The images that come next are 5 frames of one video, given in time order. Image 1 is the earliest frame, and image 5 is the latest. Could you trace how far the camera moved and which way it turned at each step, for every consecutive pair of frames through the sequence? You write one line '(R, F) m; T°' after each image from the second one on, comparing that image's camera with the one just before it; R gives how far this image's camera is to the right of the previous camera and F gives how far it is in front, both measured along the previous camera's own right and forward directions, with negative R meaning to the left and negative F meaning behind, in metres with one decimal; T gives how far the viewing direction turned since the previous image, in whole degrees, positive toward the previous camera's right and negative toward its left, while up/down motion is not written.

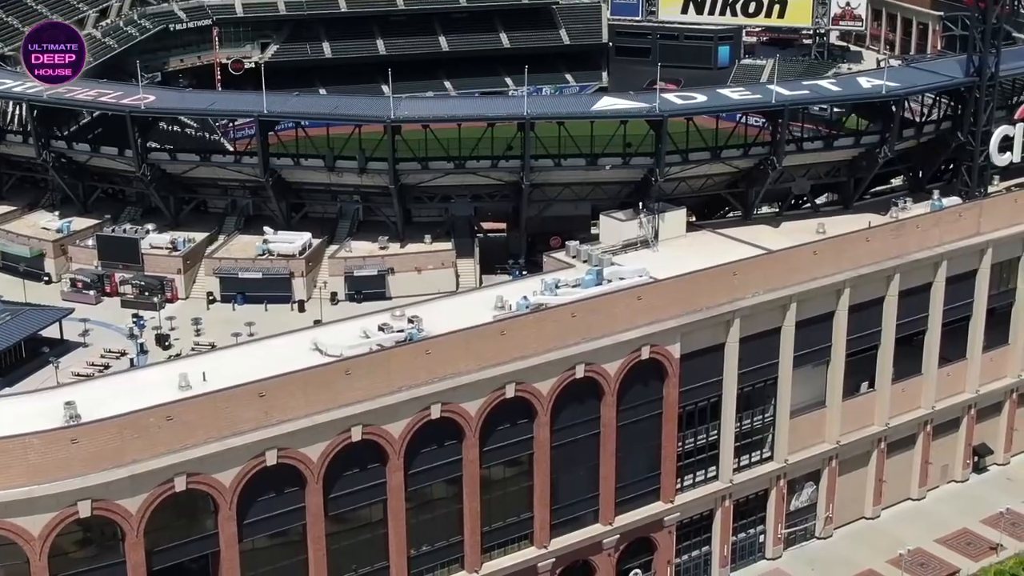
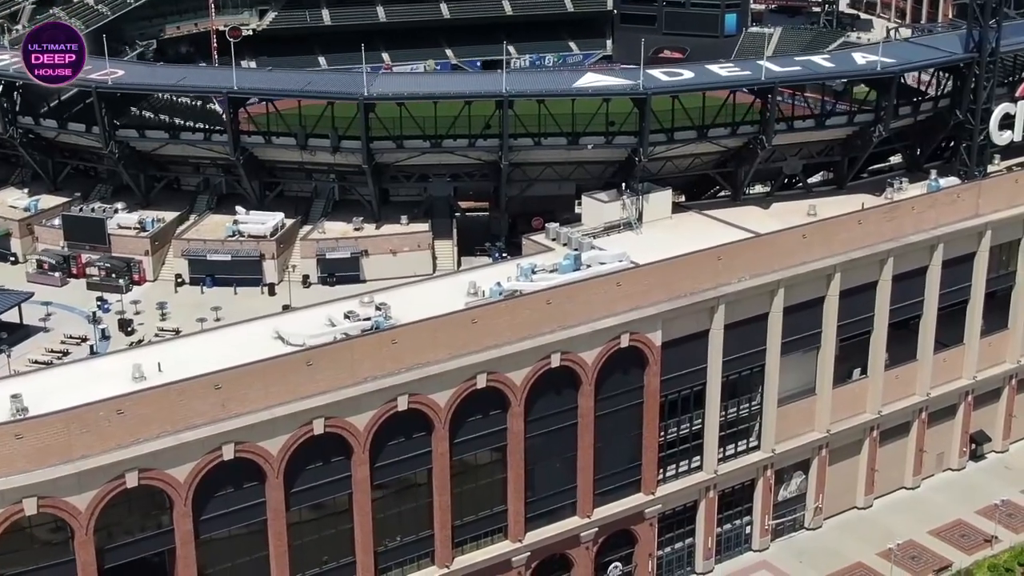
(+1.7, +1.8) m; -1°
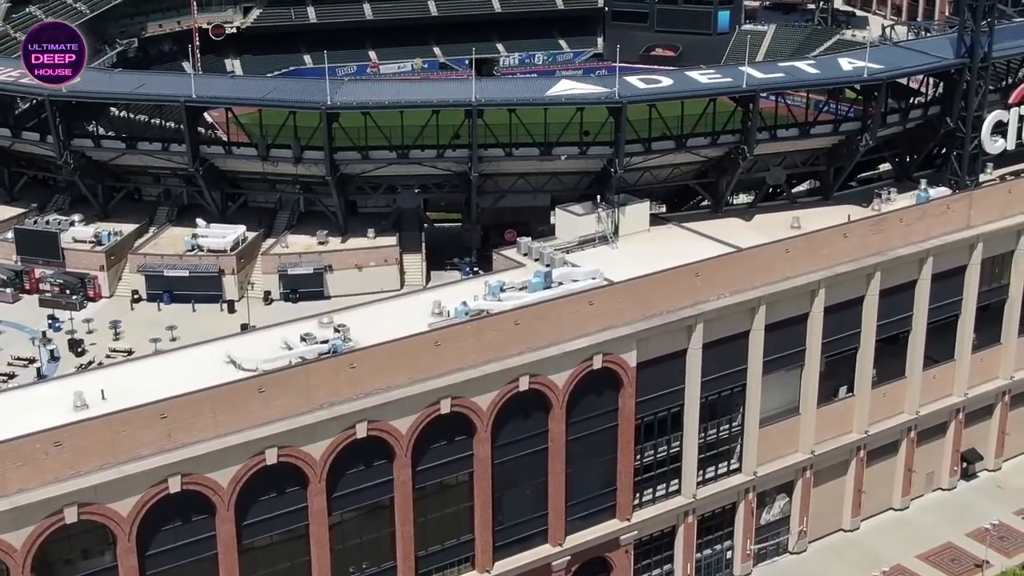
(+1.3, +2.1) m; 0°
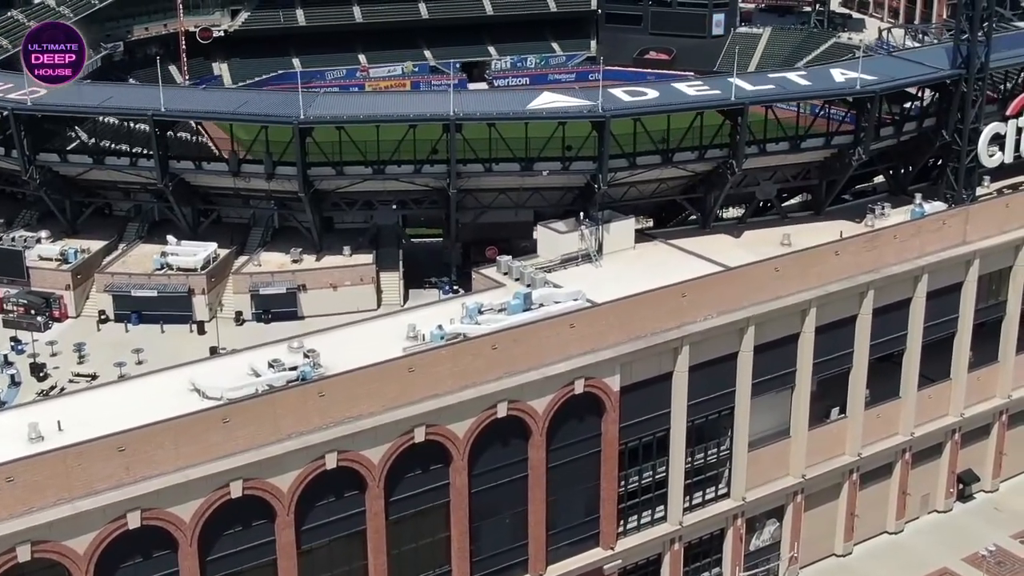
(+0.8, +1.7) m; 0°
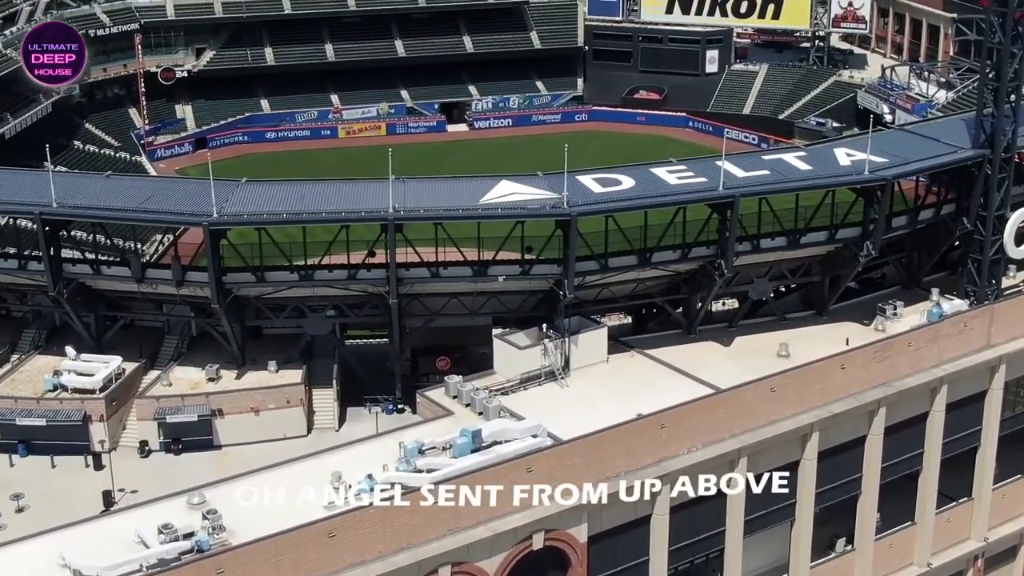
(+1.7, +6.9) m; 0°
